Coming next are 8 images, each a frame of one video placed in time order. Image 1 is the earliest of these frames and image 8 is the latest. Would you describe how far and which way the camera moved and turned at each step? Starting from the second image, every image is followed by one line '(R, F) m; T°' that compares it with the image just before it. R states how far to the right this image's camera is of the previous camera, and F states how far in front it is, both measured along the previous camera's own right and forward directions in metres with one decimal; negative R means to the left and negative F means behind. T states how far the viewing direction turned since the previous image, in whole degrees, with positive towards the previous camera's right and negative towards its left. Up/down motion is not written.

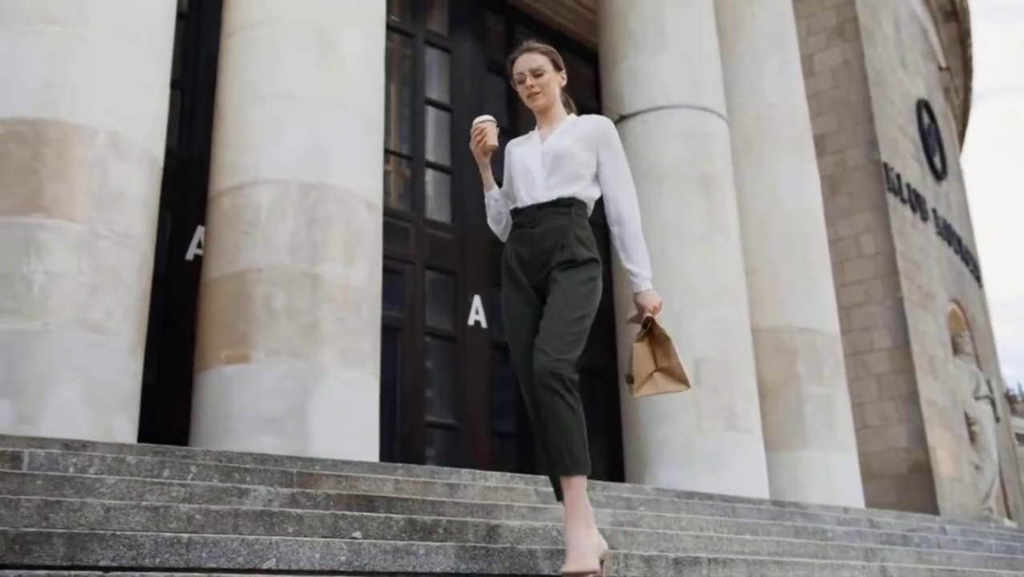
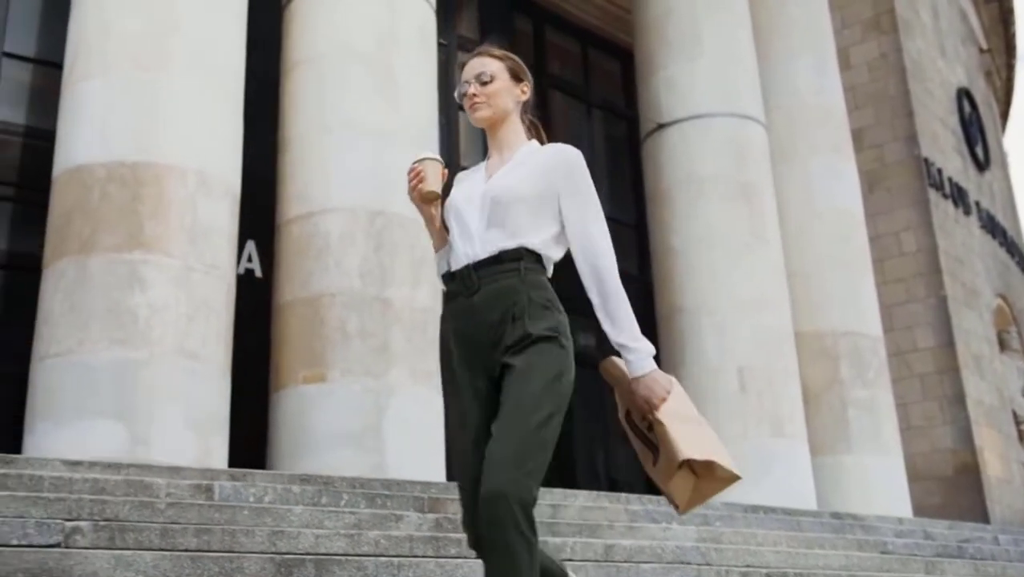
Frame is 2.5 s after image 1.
(-0.2, -0.4) m; -2°
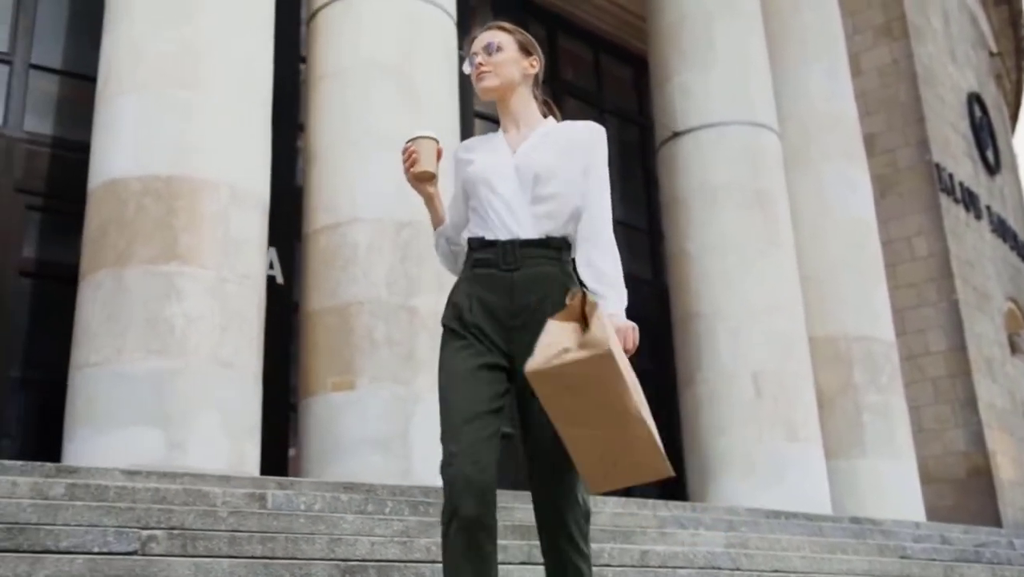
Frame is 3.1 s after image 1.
(-0.1, -0.1) m; -1°
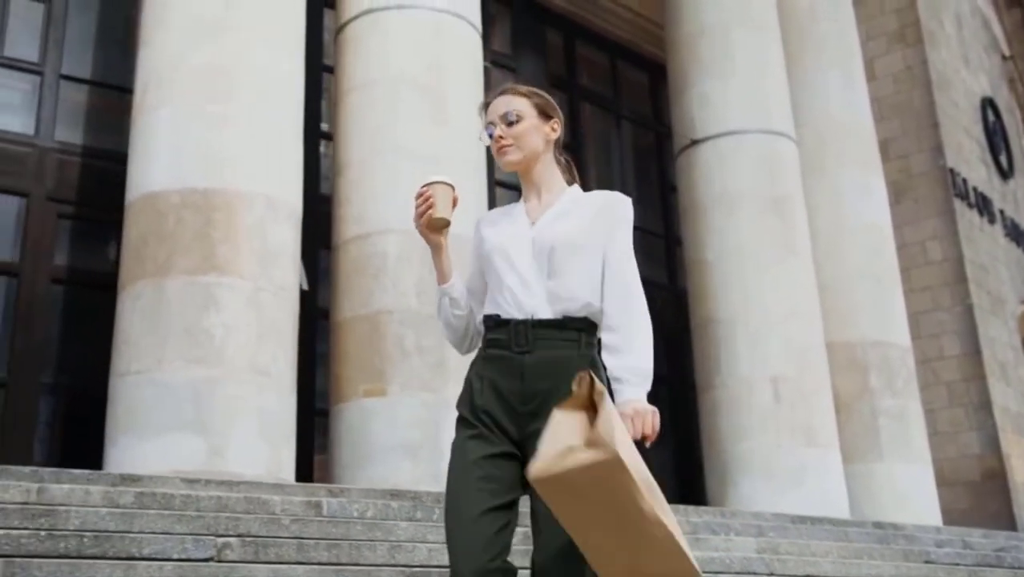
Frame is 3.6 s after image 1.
(-0.1, -0.2) m; -1°
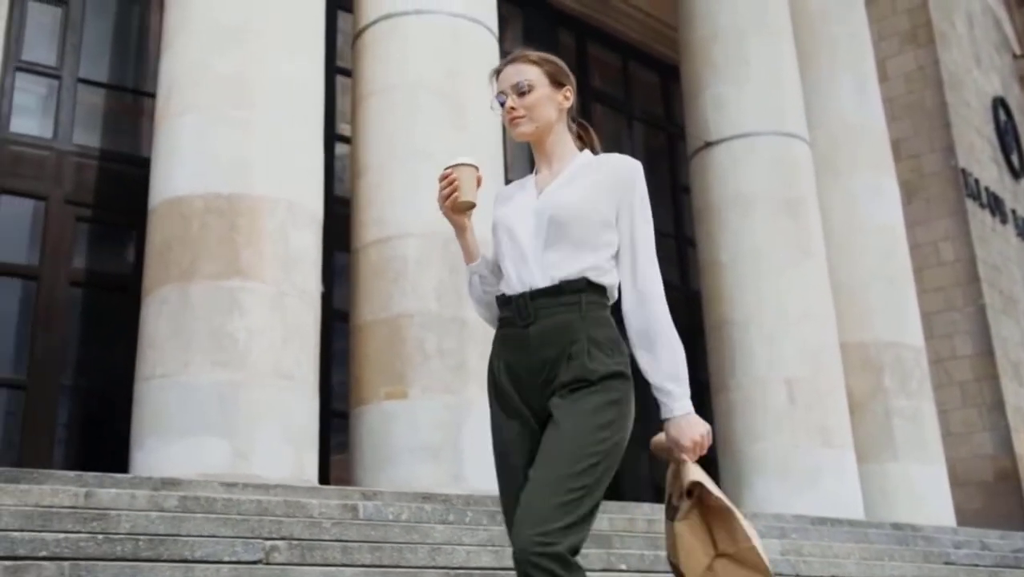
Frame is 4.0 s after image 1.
(-0.1, -0.1) m; -1°
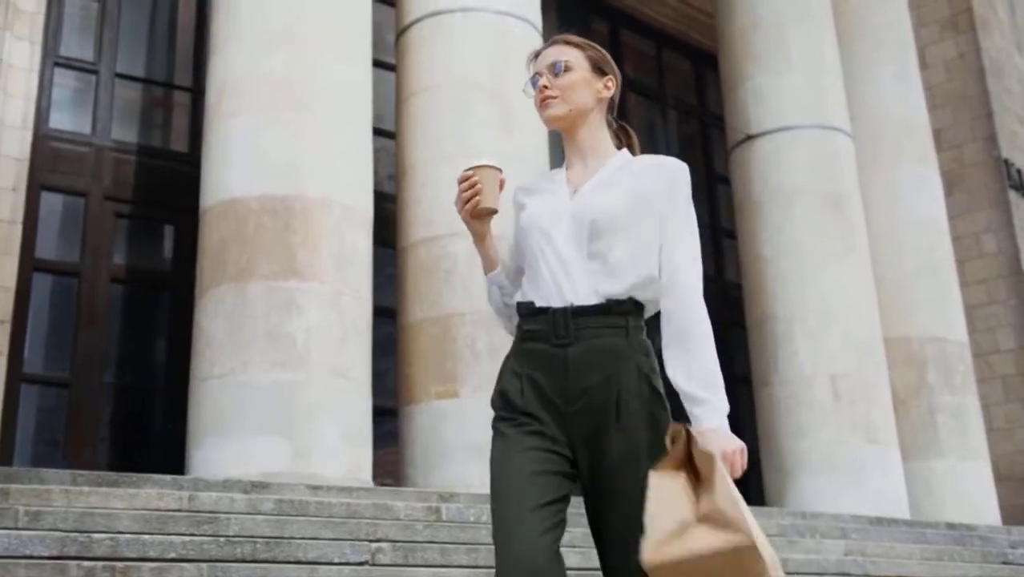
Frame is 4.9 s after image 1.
(-0.2, 0.0) m; -1°
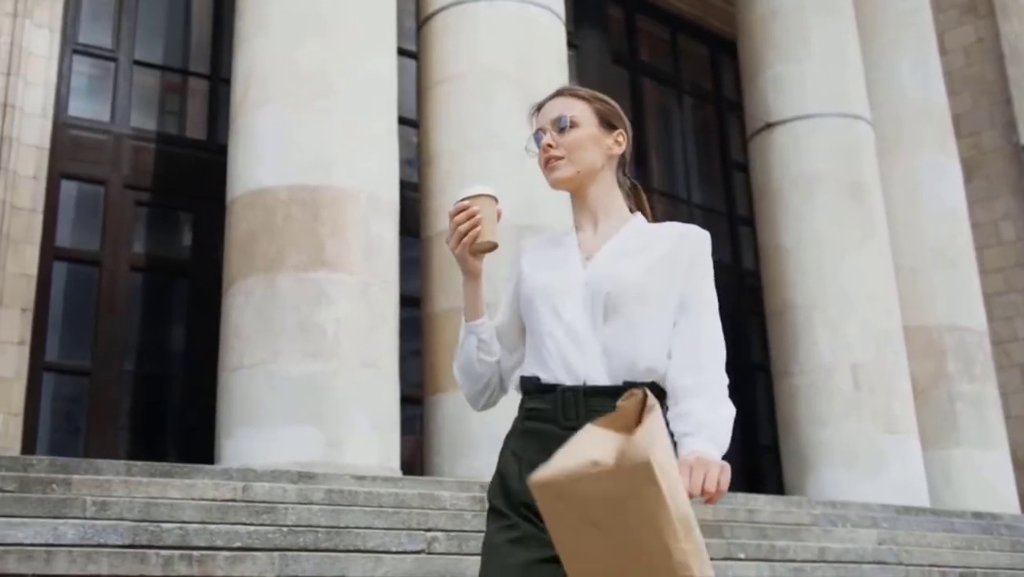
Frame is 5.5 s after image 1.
(-0.2, 0.0) m; 0°
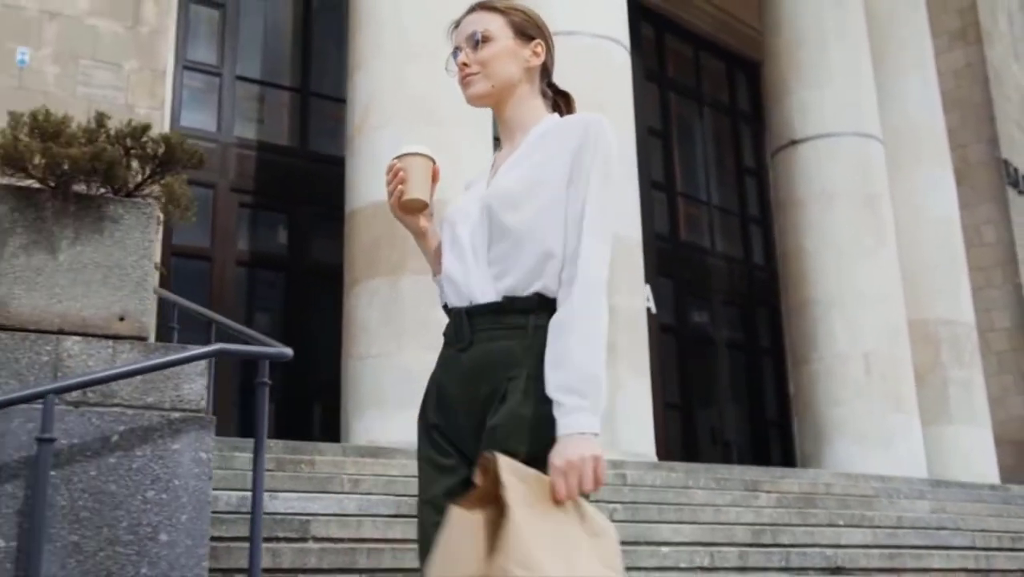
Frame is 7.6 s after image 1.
(-1.5, -1.4) m; +3°
